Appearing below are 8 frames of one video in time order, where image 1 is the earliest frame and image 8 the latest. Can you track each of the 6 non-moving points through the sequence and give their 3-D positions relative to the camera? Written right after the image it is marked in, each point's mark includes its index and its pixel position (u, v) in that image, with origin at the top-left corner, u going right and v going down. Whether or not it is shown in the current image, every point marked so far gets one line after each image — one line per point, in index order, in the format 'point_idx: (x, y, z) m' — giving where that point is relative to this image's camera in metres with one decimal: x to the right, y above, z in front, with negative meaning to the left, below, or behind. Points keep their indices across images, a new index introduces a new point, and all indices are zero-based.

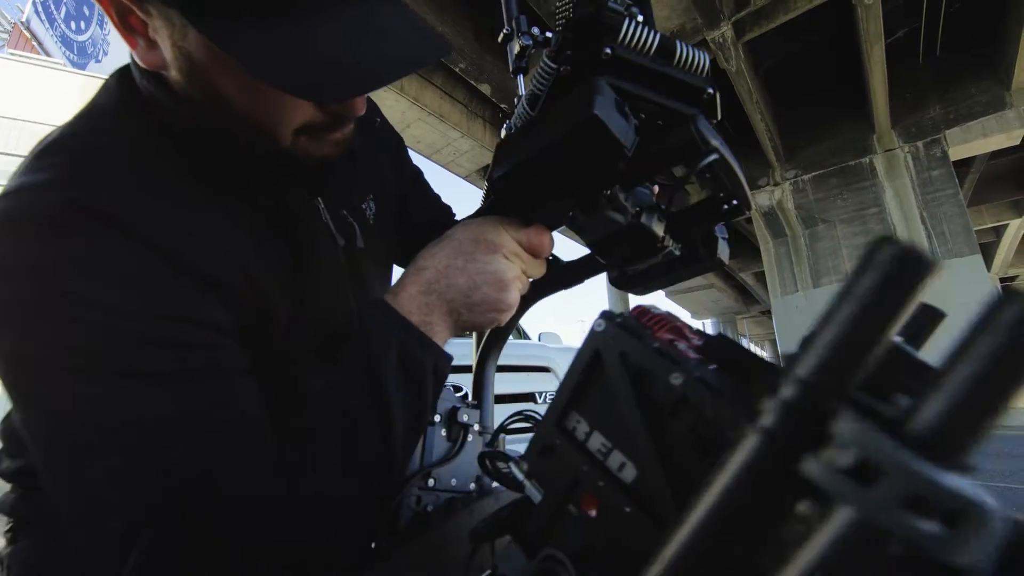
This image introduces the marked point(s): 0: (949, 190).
0: (+7.6, +1.7, +7.9) m
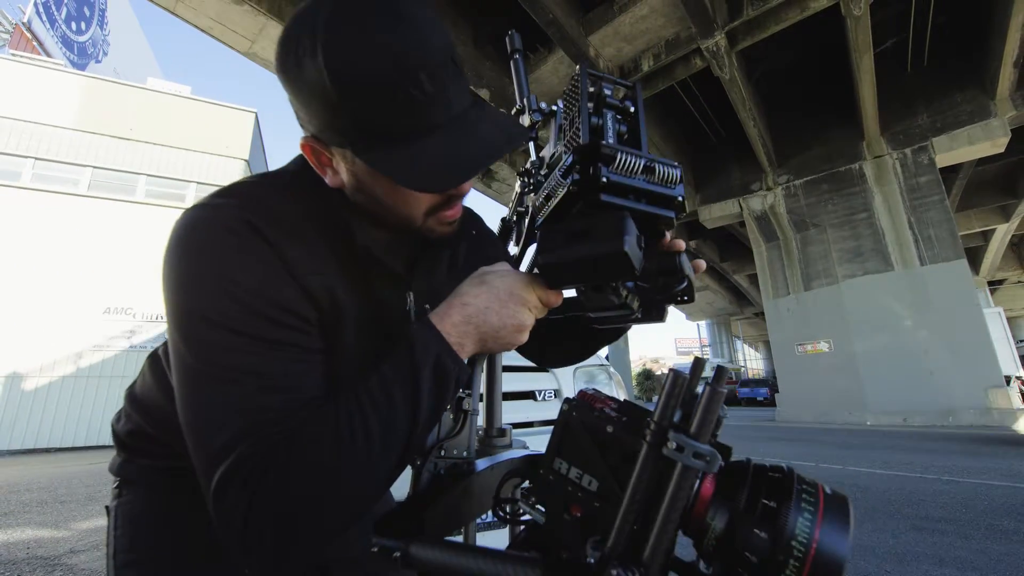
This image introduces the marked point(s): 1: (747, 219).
0: (+7.6, +1.6, +8.1) m
1: (+5.2, +1.6, +10.0) m
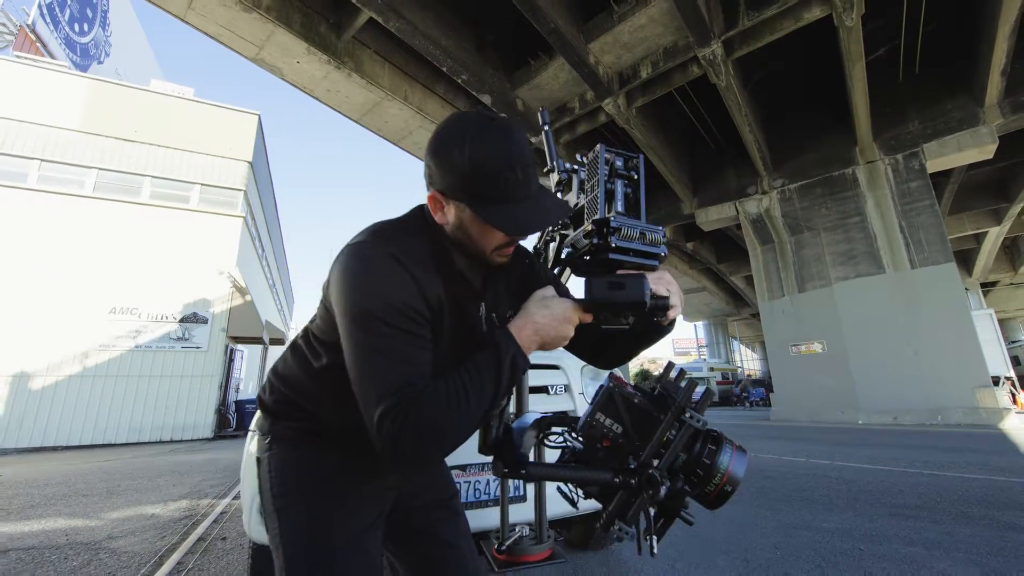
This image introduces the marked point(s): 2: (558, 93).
0: (+7.6, +1.6, +8.3) m
1: (+5.2, +1.5, +10.2) m
2: (+0.9, +3.7, +8.5) m
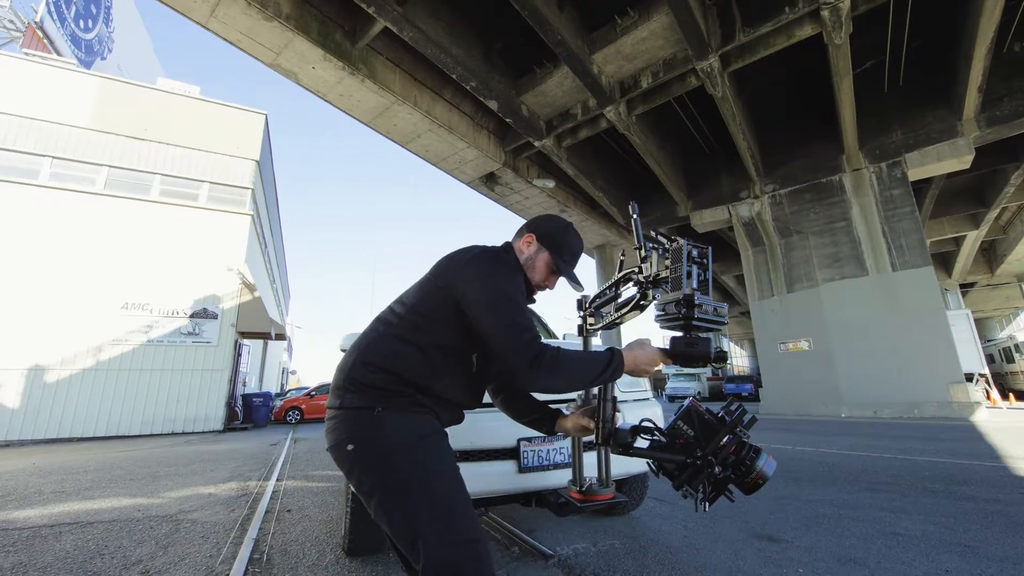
0: (+7.7, +1.6, +8.8) m
1: (+5.3, +1.5, +10.7) m
2: (+1.0, +3.7, +8.9) m
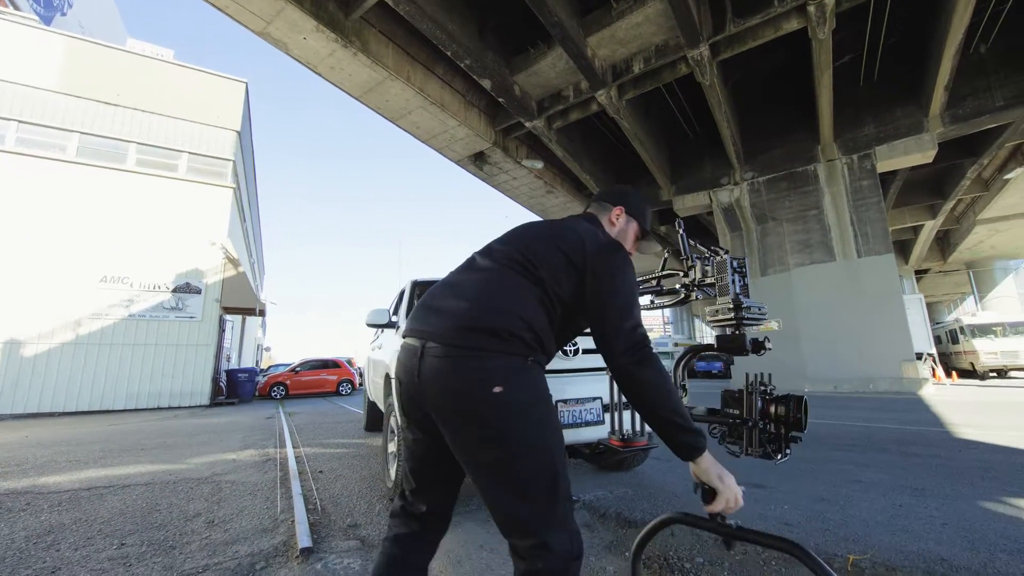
0: (+7.5, +1.9, +9.4) m
1: (+5.0, +1.9, +11.1) m
2: (+0.8, +4.1, +9.0) m
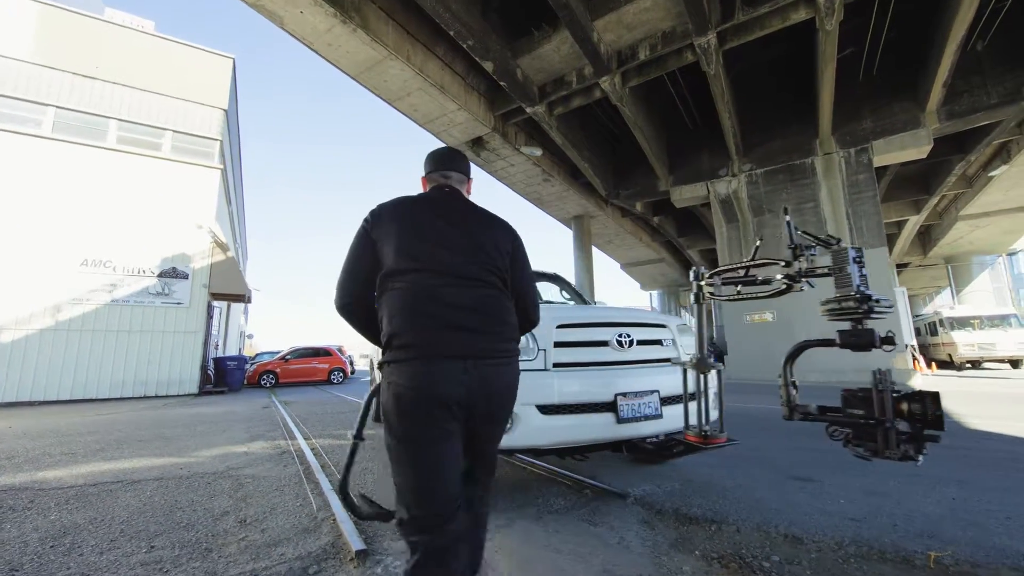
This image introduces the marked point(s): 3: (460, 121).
0: (+7.5, +2.0, +9.5) m
1: (+5.0, +2.2, +11.1) m
2: (+0.9, +4.4, +8.8) m
3: (-1.1, +3.6, +9.8) m
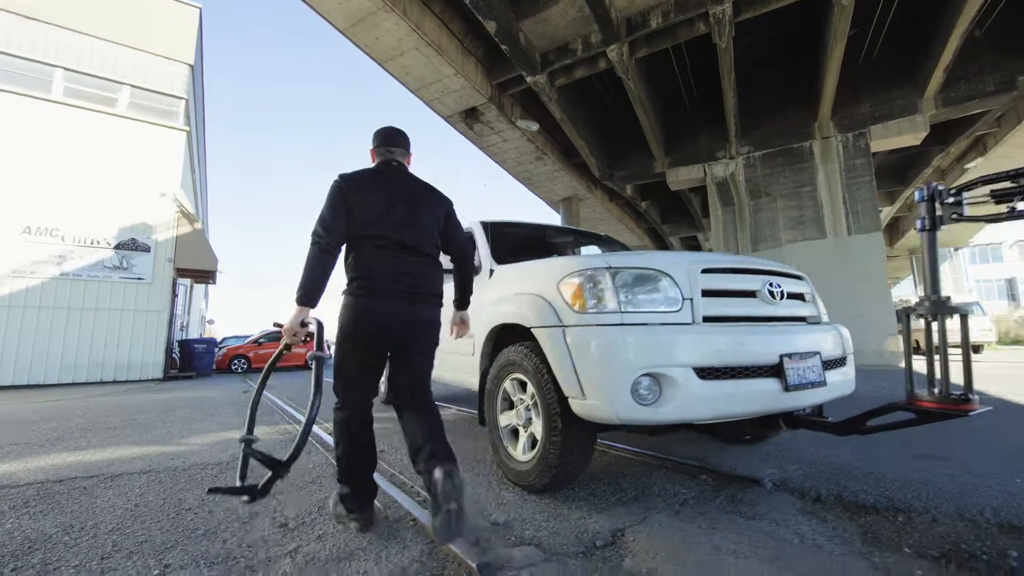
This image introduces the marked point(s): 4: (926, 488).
0: (+7.5, +2.3, +9.5) m
1: (+4.8, +2.6, +10.9) m
2: (+0.9, +4.7, +8.3) m
3: (-1.1, +4.0, +9.1) m
4: (+1.6, -0.8, +1.7) m
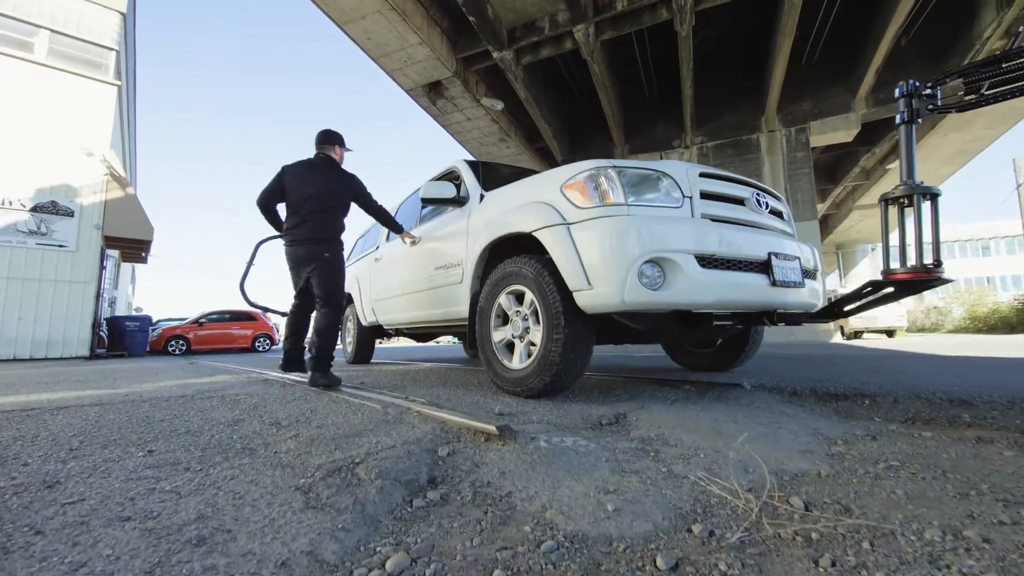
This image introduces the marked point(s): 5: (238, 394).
0: (+6.7, +2.7, +10.2) m
1: (+3.9, +3.0, +11.4) m
2: (+0.3, +5.2, +8.3) m
3: (-1.8, +4.5, +8.9) m
4: (+1.6, -0.4, +1.9) m
5: (-1.3, -0.5, +2.2) m
